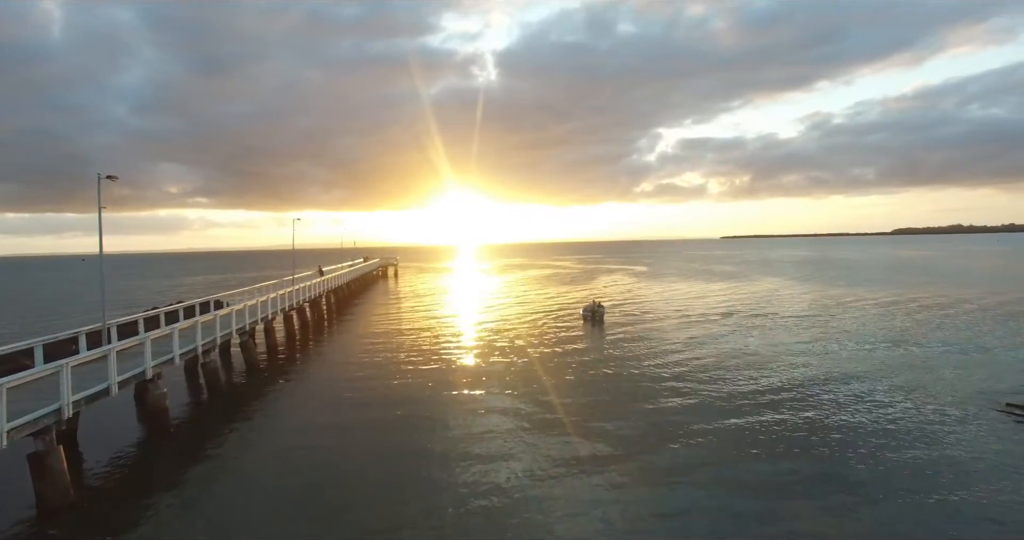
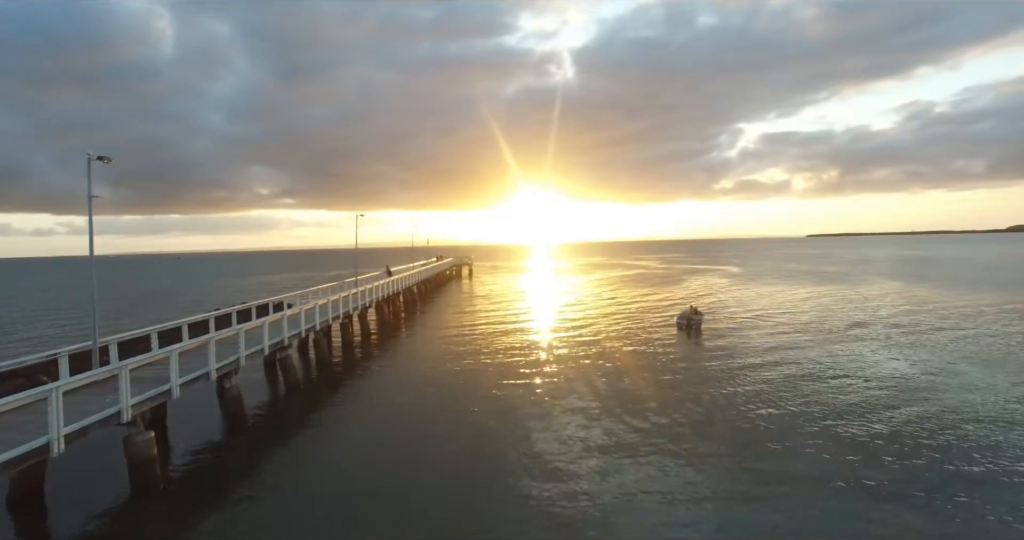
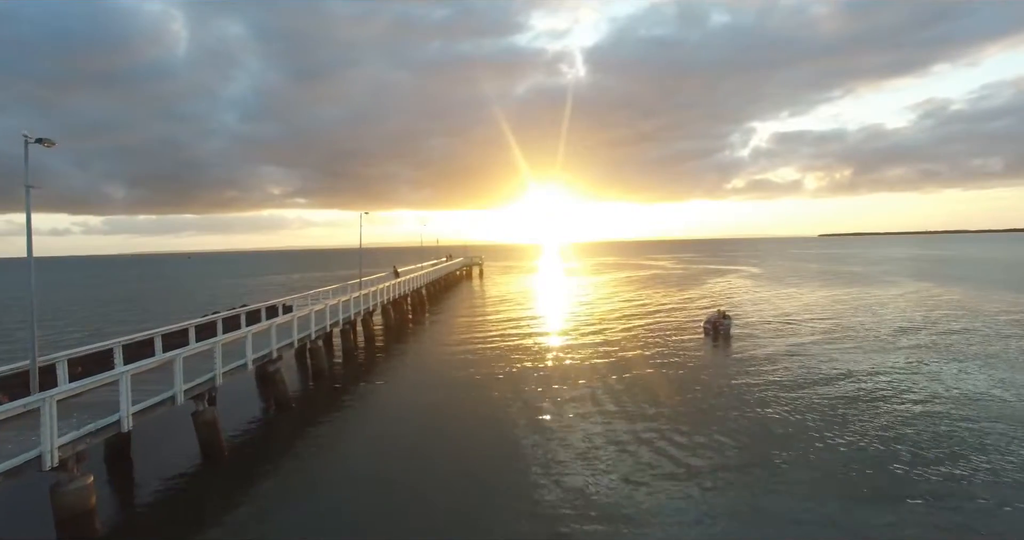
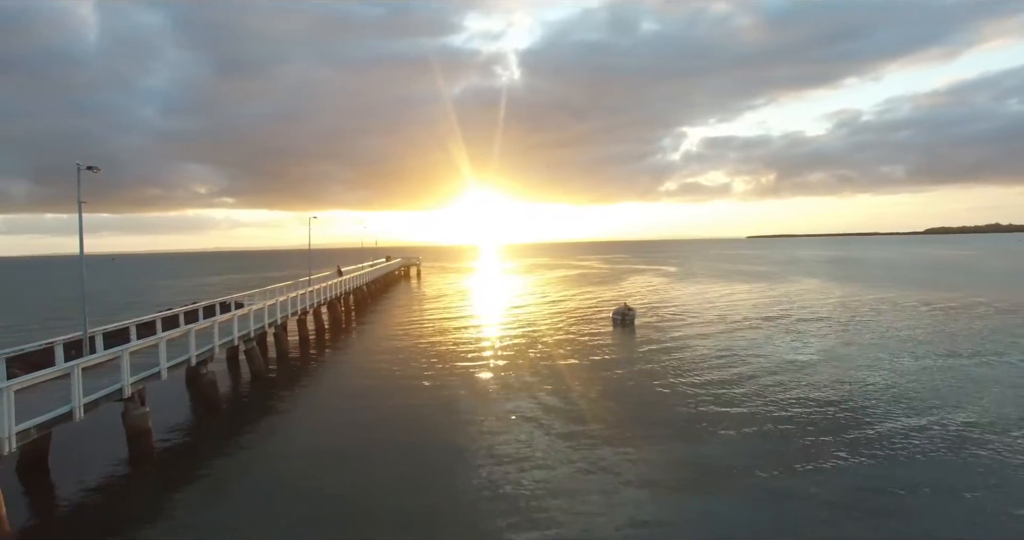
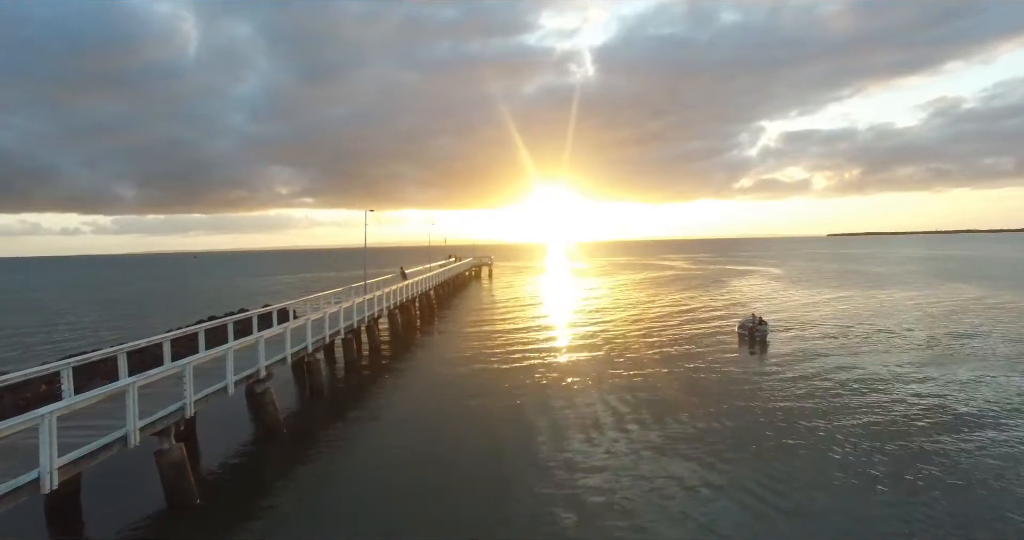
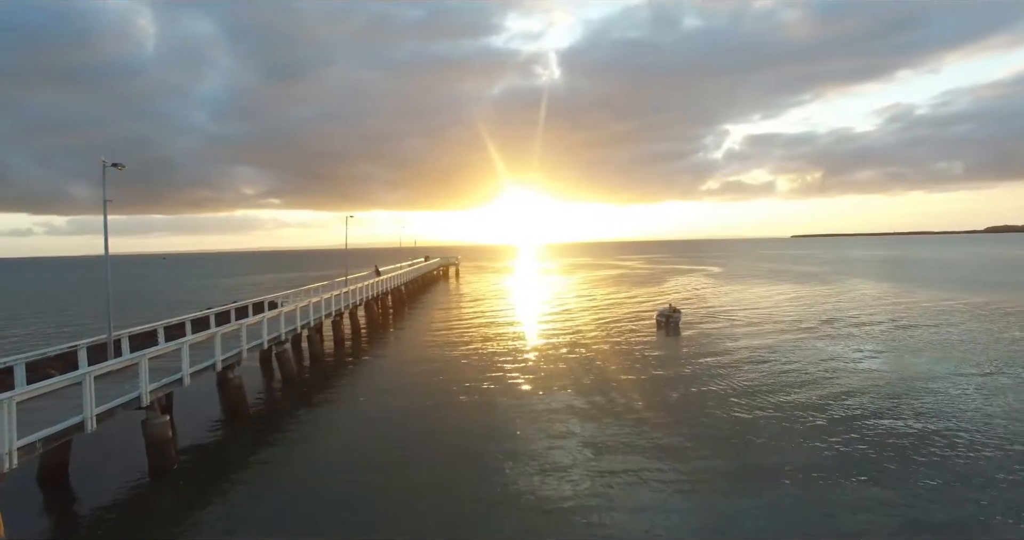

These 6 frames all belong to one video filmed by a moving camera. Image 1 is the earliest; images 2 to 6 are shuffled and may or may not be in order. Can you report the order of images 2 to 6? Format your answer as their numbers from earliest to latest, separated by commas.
4, 6, 2, 3, 5
